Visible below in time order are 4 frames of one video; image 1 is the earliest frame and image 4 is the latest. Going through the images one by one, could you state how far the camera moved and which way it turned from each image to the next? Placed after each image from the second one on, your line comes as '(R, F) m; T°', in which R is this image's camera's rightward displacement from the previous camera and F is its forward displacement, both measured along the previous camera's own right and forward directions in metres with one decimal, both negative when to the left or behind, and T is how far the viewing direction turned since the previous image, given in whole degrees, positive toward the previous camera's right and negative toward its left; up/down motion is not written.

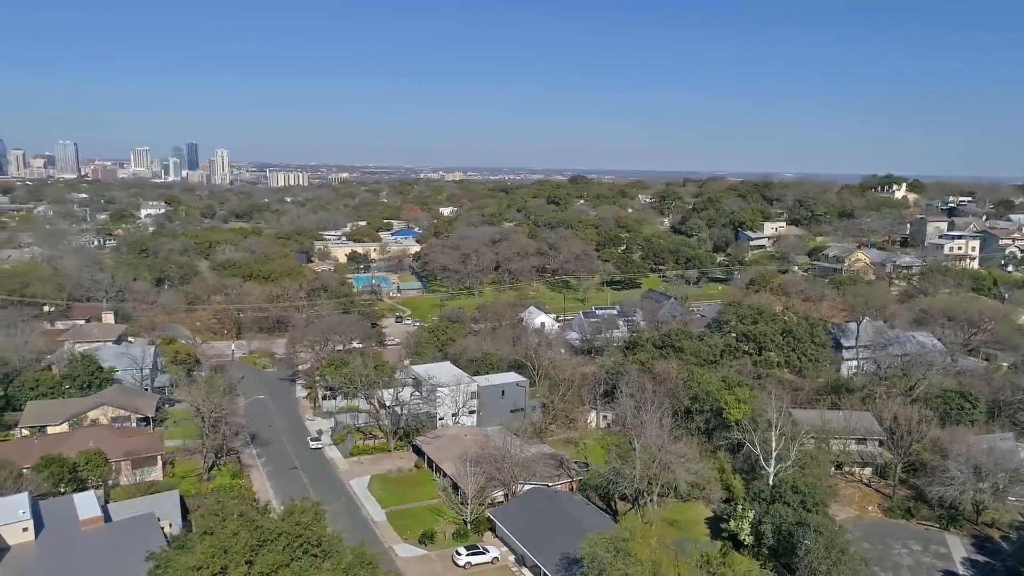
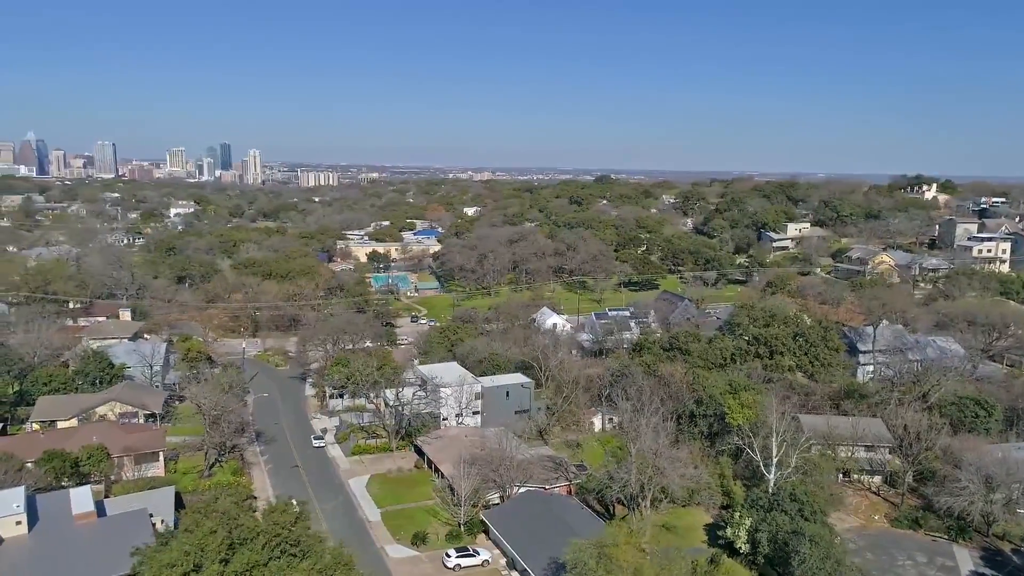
(+0.4, +0.1) m; -2°
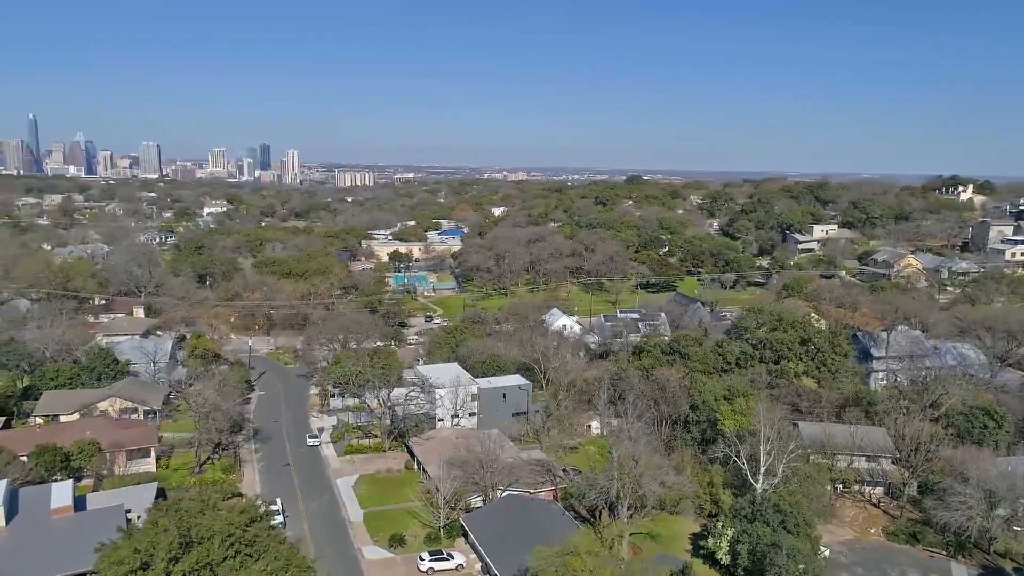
(+0.7, +0.1) m; -2°
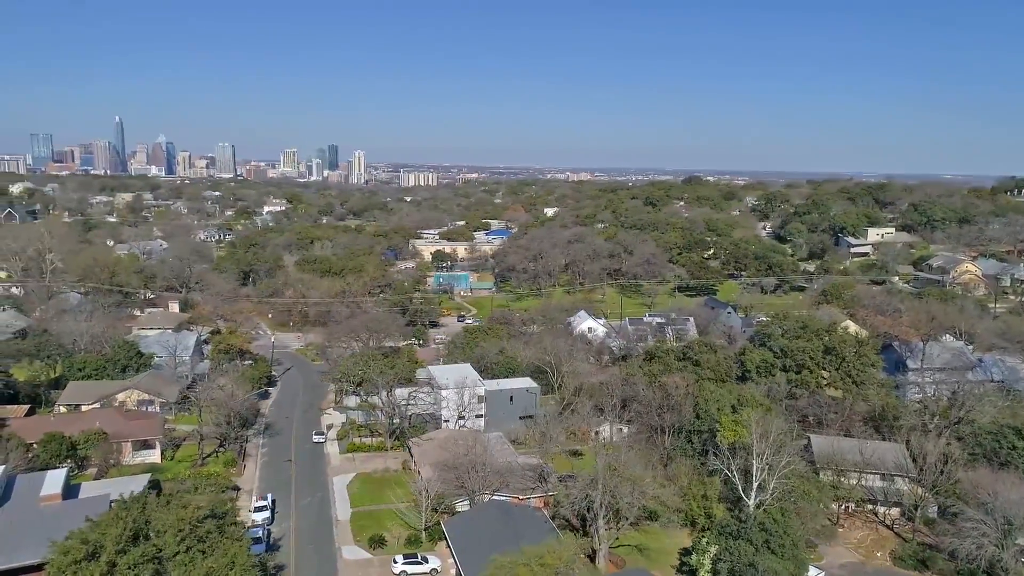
(+1.0, +0.2) m; -5°
